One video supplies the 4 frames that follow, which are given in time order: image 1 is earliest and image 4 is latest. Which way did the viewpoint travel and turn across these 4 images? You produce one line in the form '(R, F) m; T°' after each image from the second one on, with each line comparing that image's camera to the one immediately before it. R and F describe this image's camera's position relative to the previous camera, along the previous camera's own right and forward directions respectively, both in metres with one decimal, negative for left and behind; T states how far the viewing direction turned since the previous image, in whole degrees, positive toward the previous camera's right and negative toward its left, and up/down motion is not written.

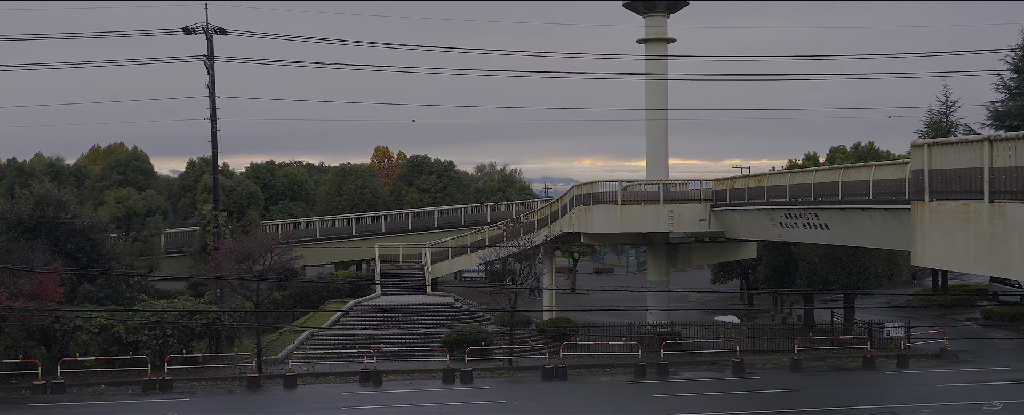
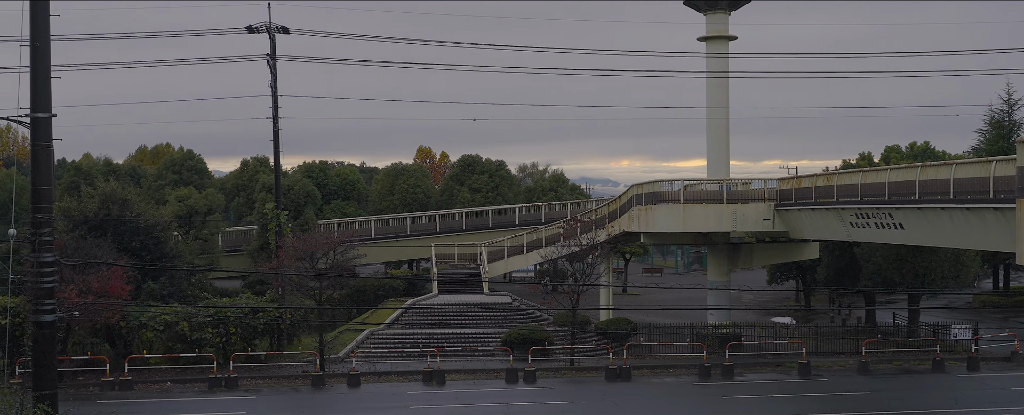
(-1.1, +0.2) m; -2°
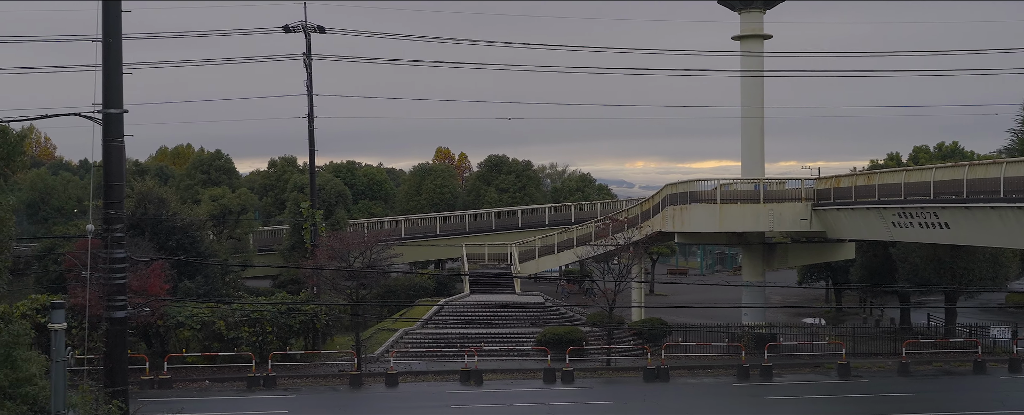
(-0.9, +0.1) m; -1°
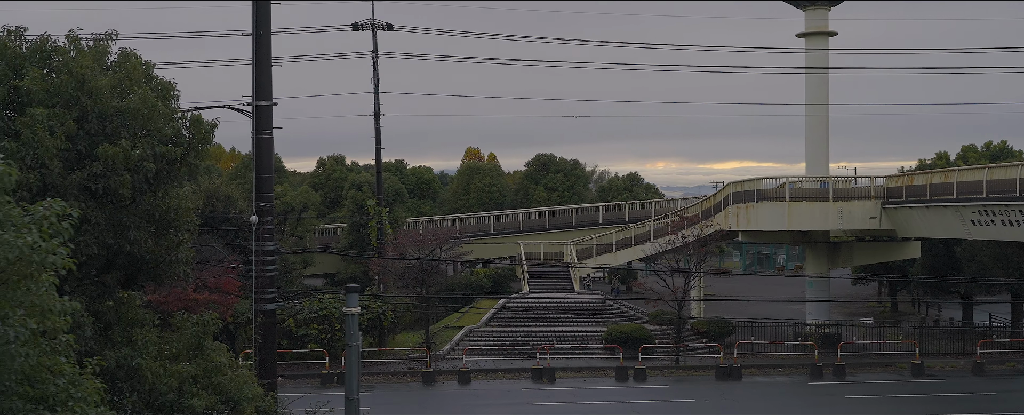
(-2.1, +0.1) m; 0°
